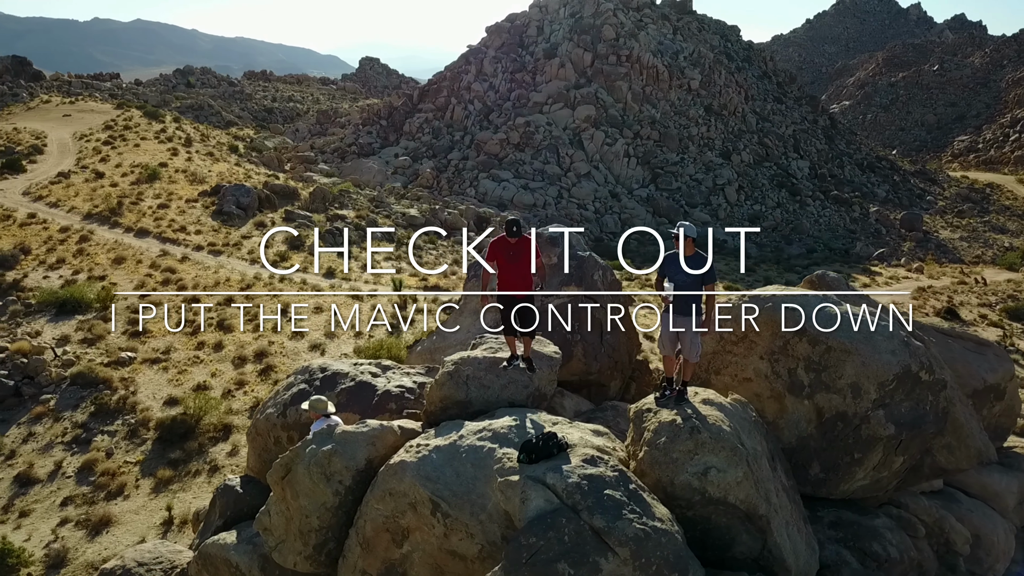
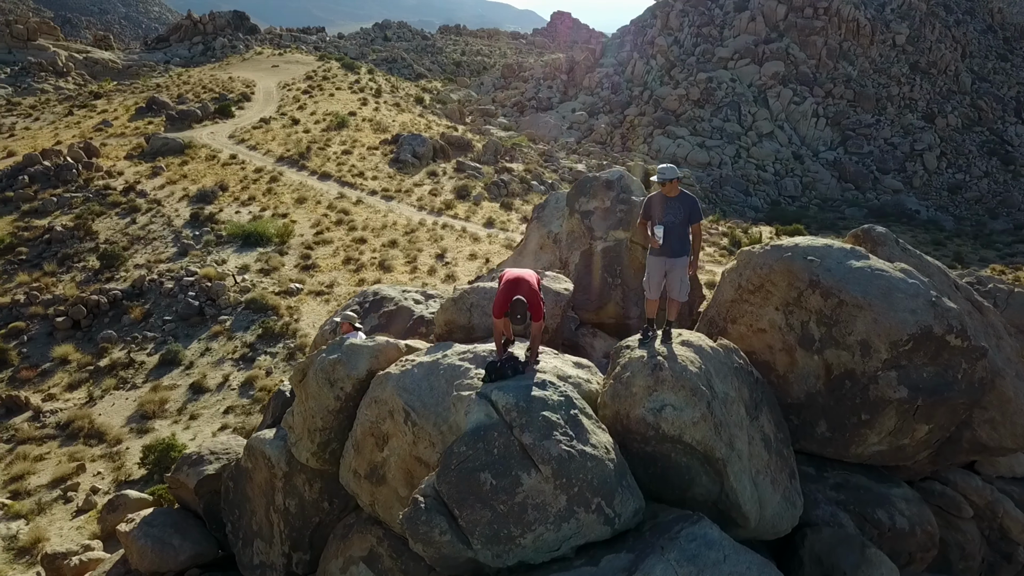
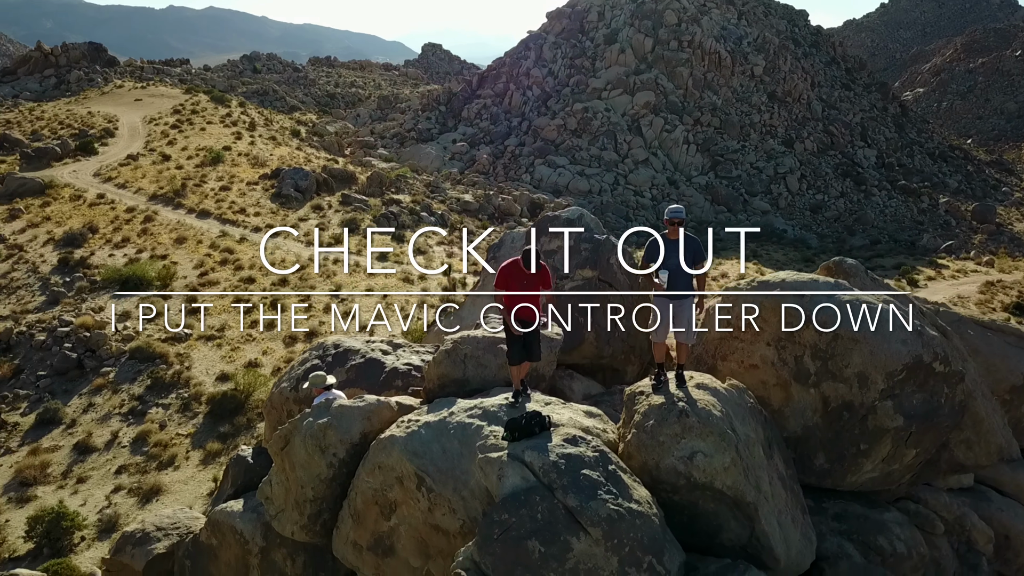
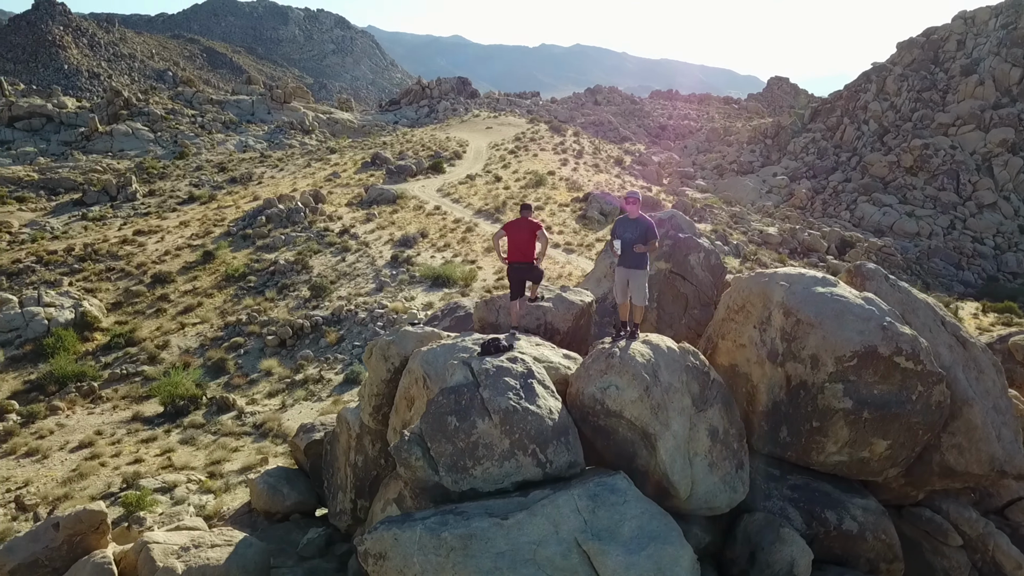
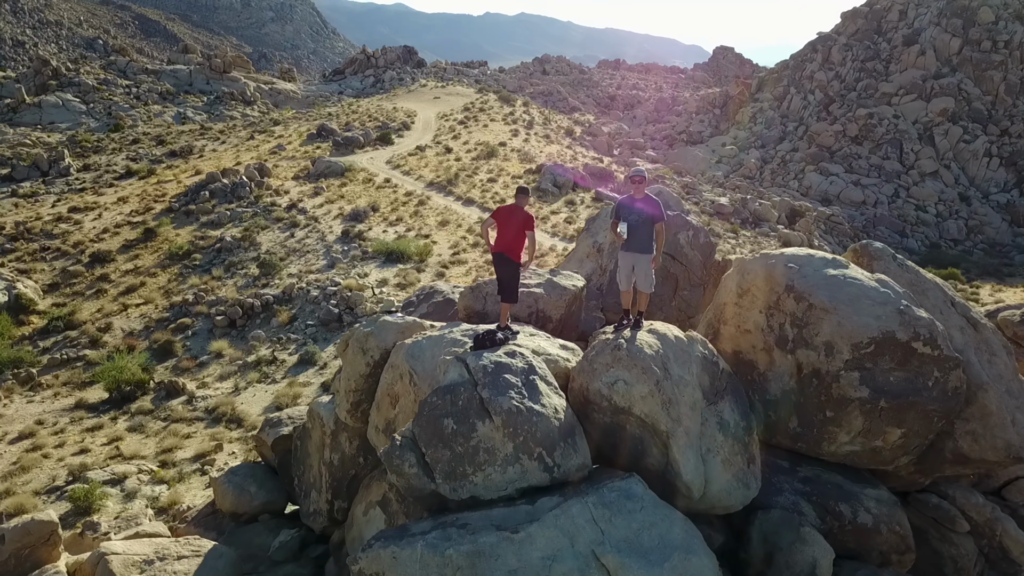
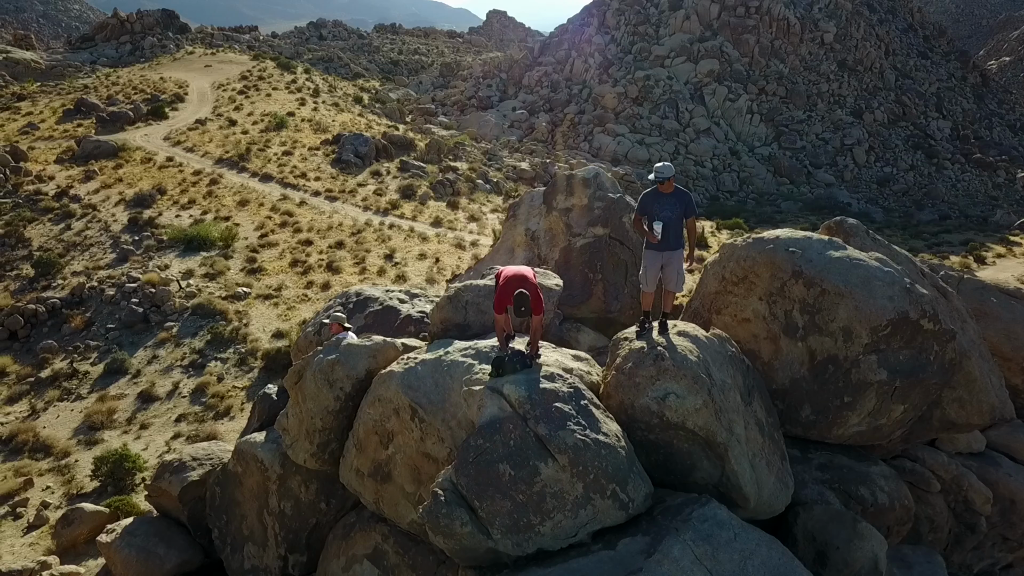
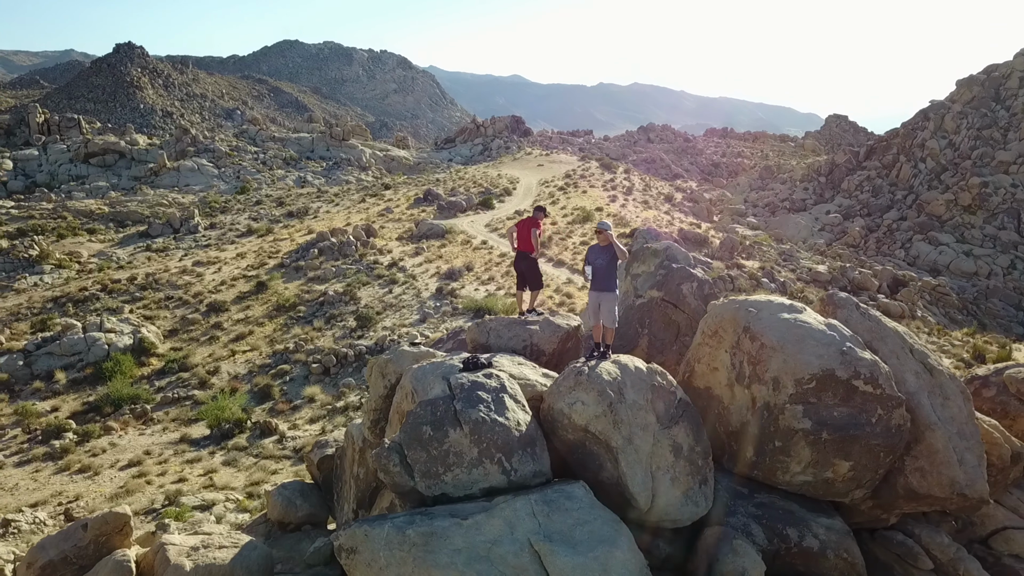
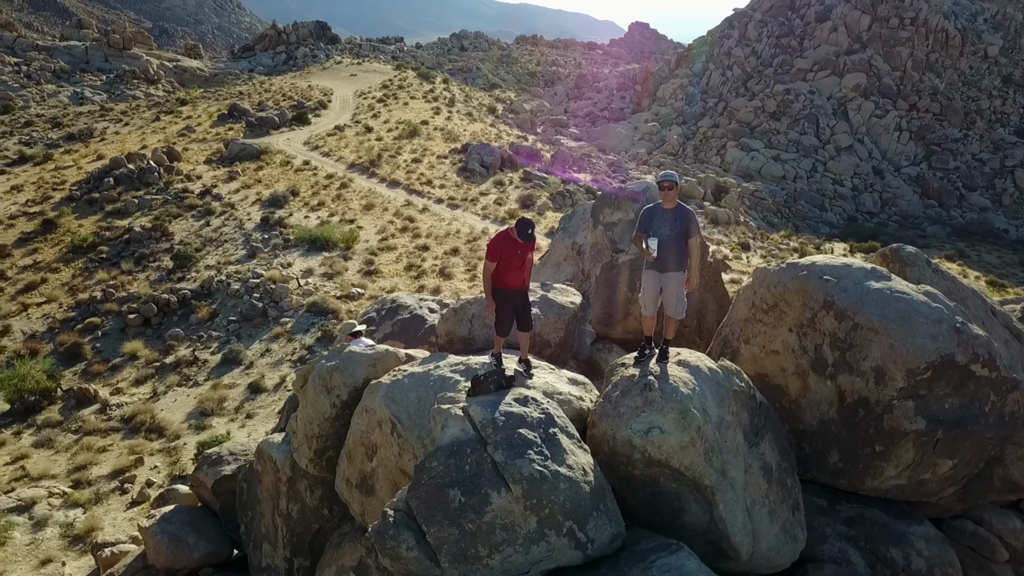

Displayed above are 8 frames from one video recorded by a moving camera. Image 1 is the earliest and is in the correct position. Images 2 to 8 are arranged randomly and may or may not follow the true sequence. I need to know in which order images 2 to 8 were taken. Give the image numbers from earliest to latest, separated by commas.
3, 6, 2, 8, 5, 4, 7
